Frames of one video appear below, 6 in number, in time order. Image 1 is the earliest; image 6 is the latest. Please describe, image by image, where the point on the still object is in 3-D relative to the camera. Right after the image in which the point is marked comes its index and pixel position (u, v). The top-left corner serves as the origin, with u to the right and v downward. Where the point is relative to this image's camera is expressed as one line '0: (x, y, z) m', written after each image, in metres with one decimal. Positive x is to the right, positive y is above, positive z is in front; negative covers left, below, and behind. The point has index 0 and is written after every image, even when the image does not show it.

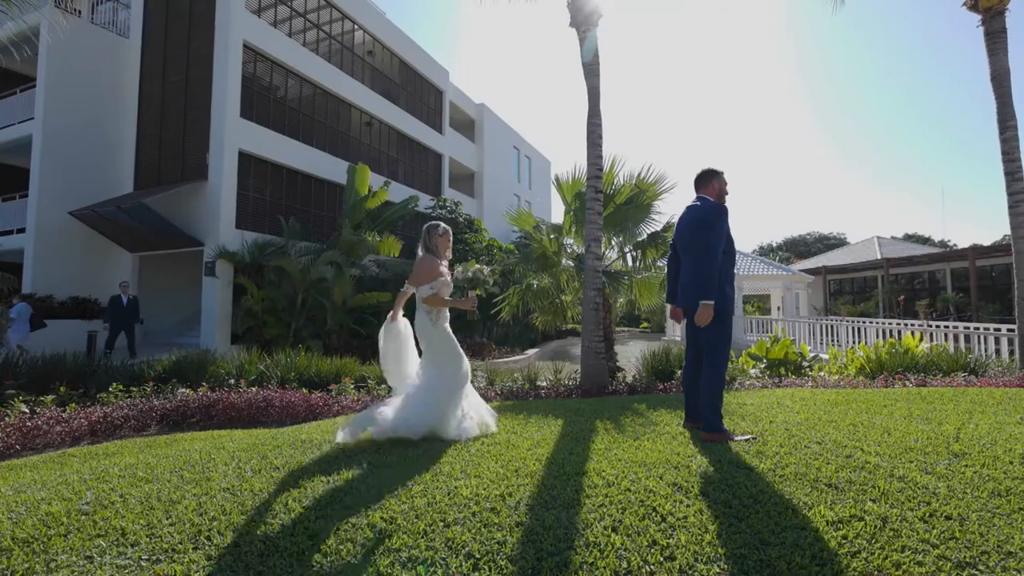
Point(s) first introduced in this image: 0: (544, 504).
0: (+0.2, -1.0, +2.8) m
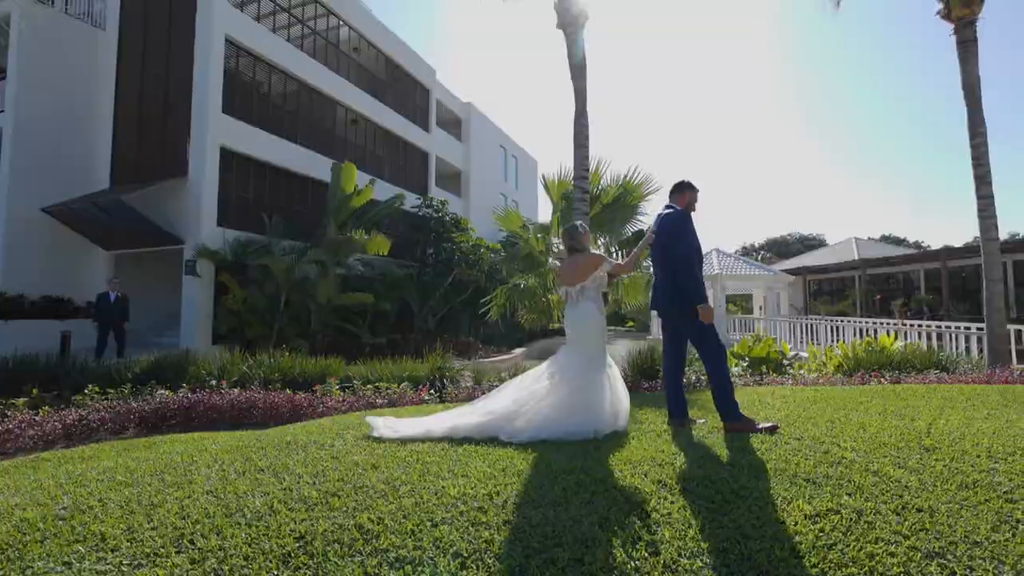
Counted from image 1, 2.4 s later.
0: (+0.1, -1.0, +2.8) m
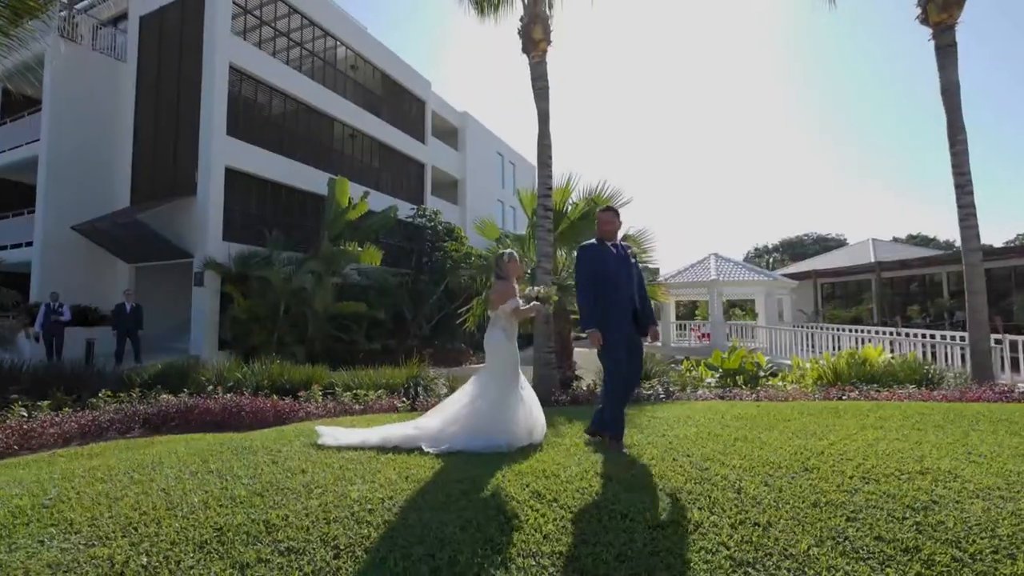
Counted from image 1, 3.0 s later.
0: (-0.6, -1.3, +3.5) m
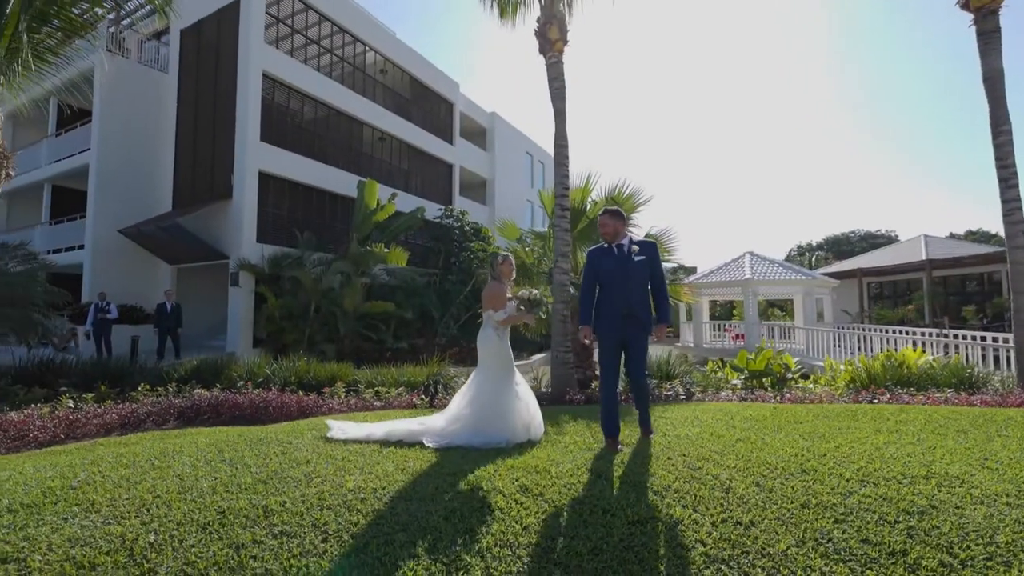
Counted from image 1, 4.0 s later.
0: (-0.7, -1.3, +3.6) m
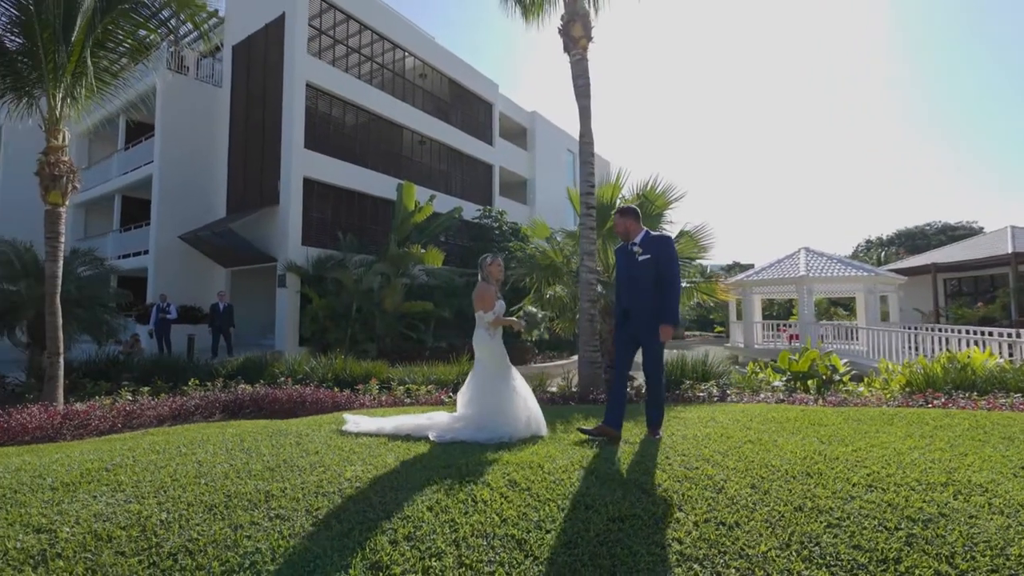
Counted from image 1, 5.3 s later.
0: (-0.7, -1.3, +3.8) m
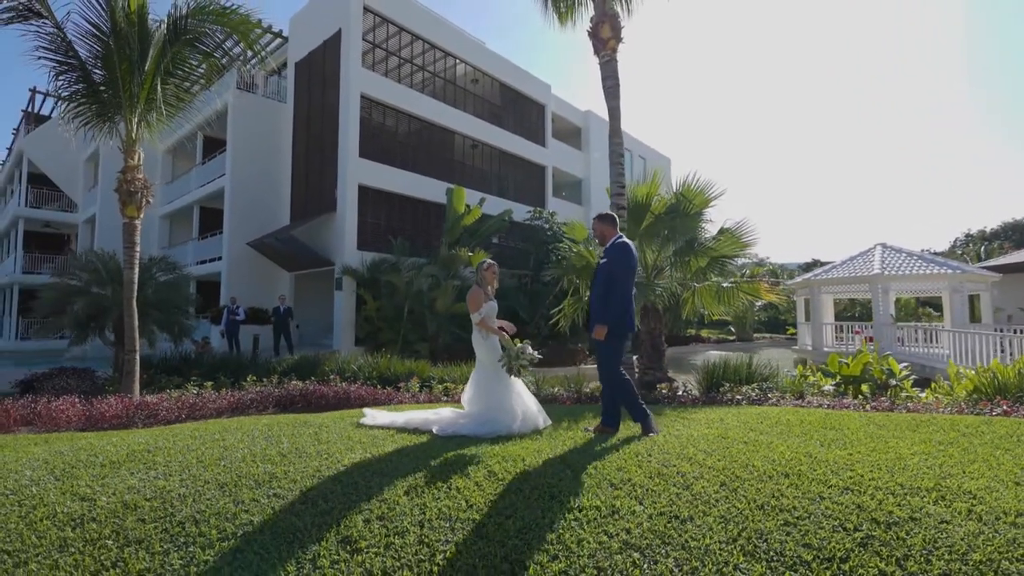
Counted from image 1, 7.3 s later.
0: (-0.9, -1.3, +4.1) m
